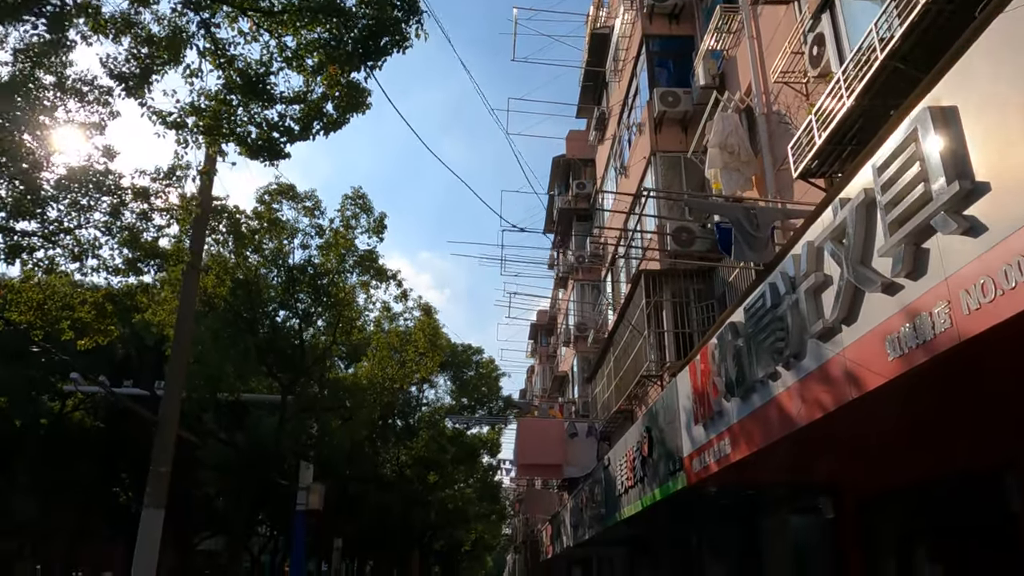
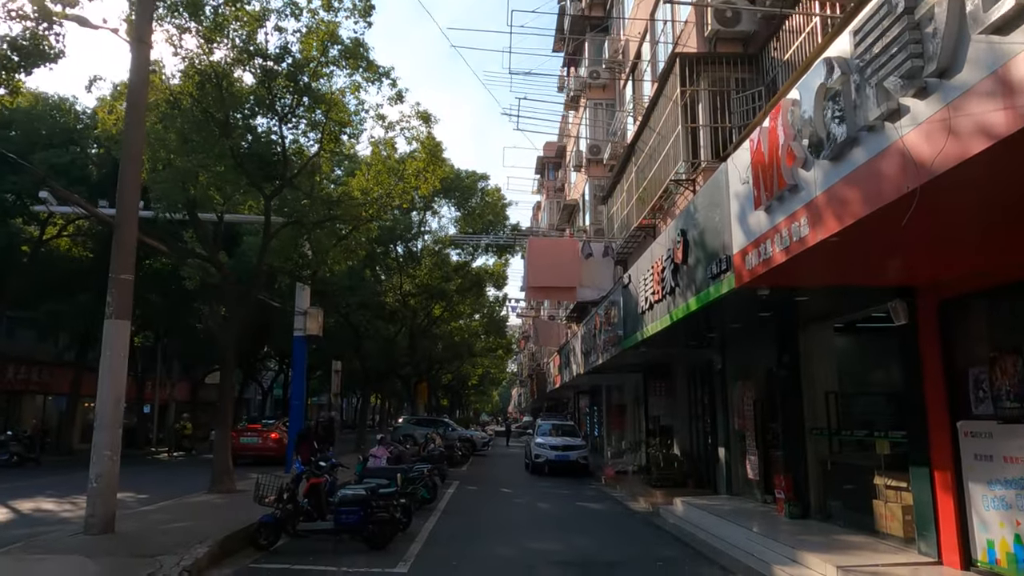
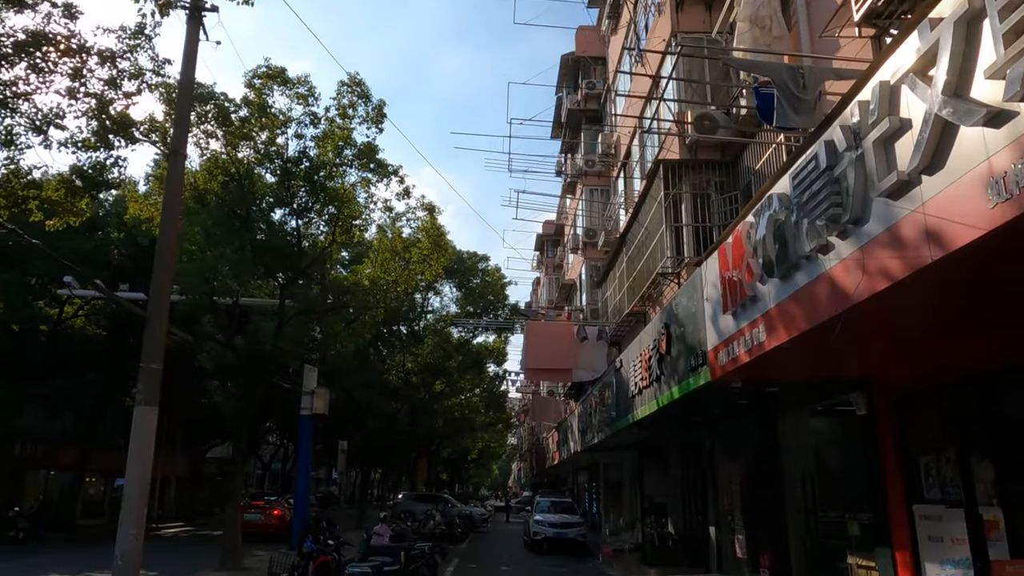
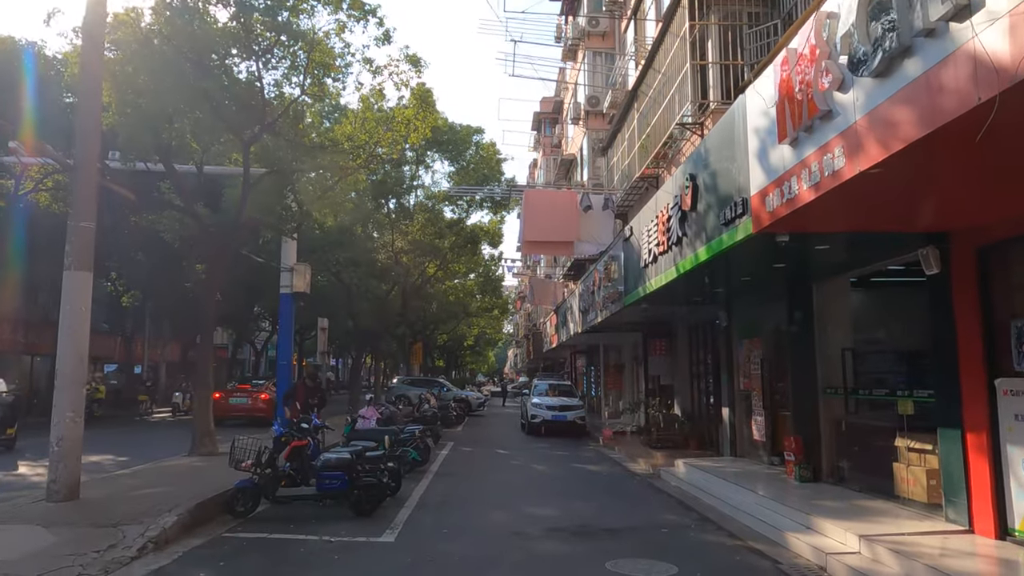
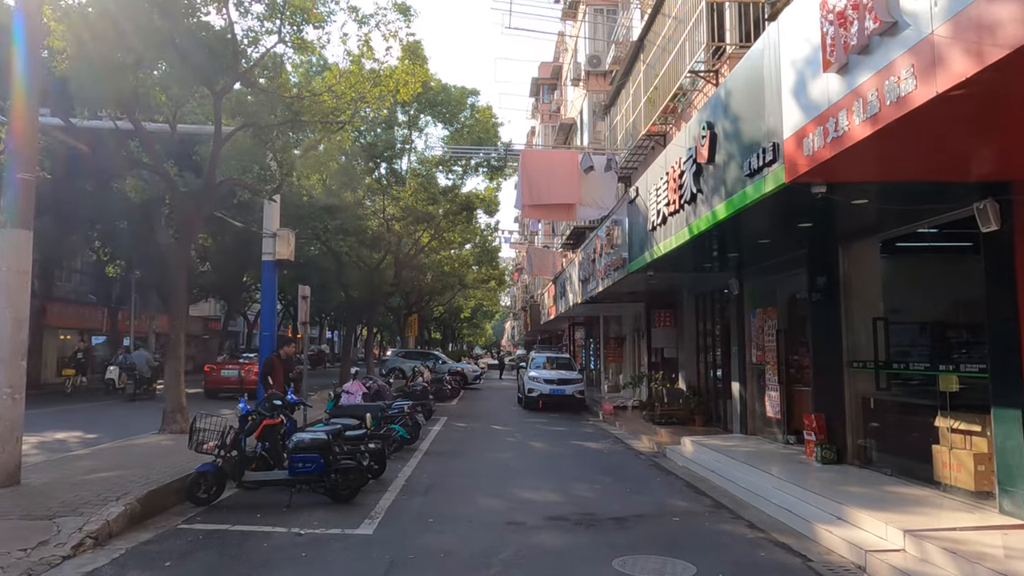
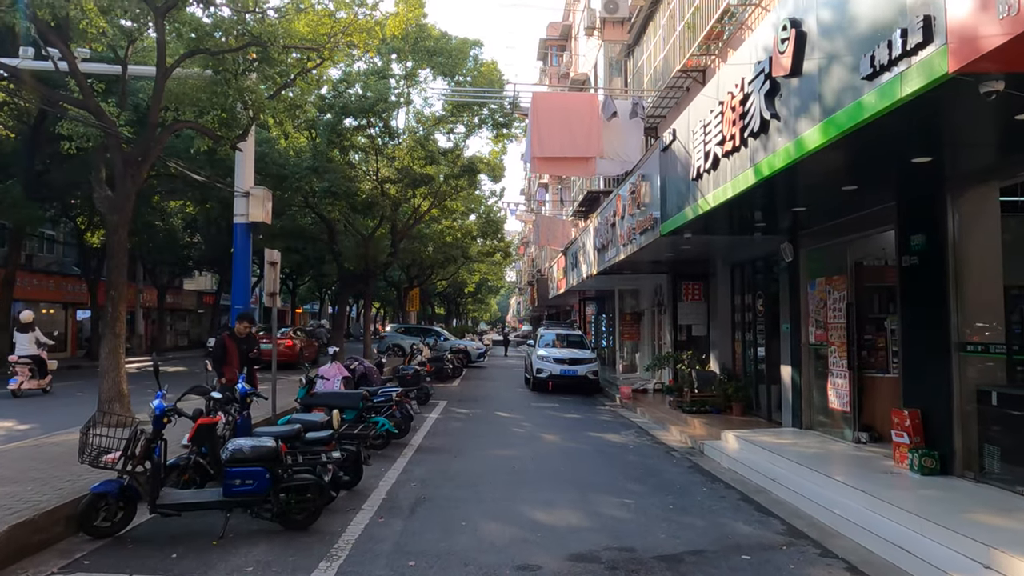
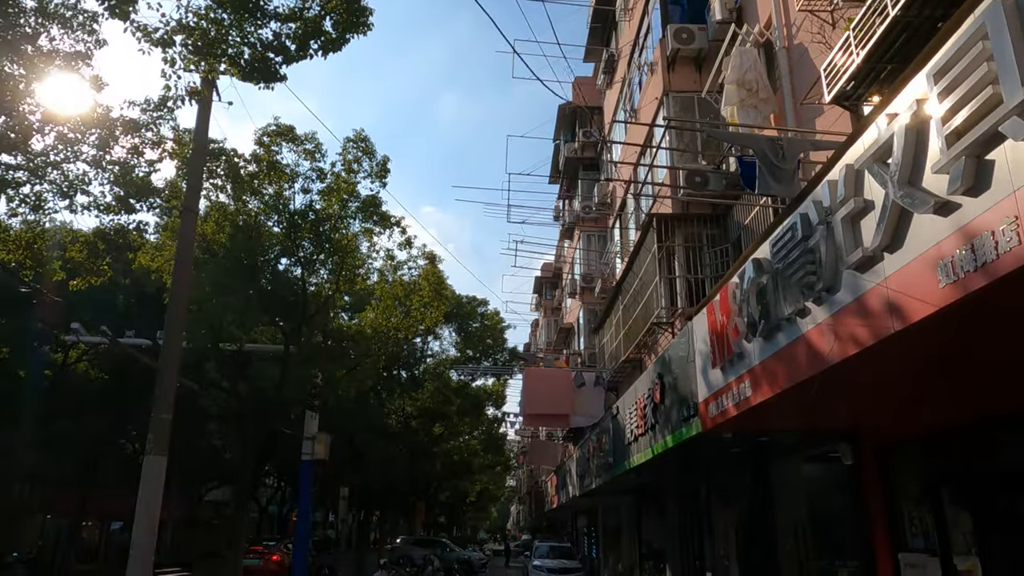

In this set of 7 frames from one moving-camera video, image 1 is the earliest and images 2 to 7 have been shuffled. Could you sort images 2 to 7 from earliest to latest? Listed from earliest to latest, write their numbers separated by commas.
7, 3, 2, 4, 5, 6
